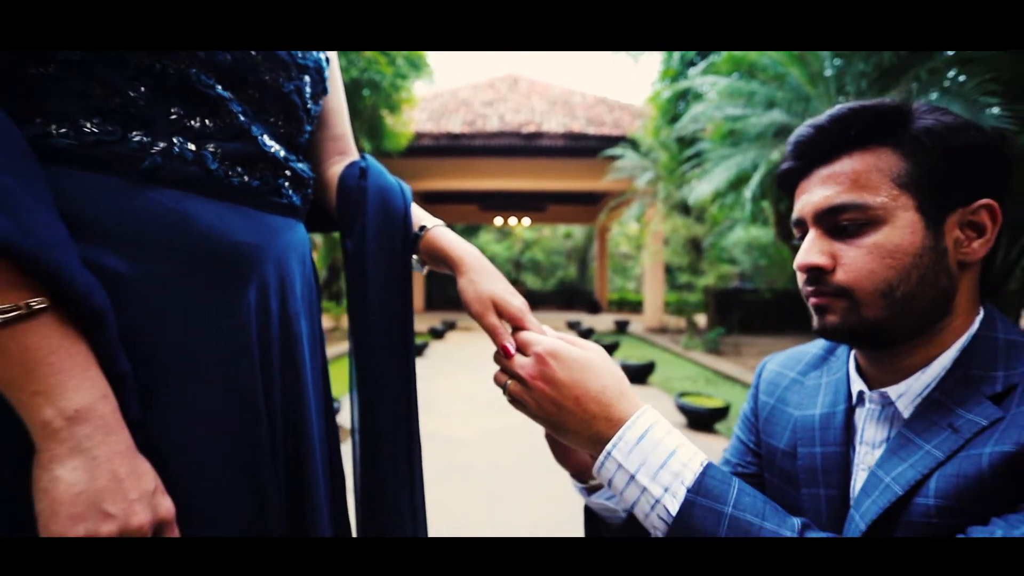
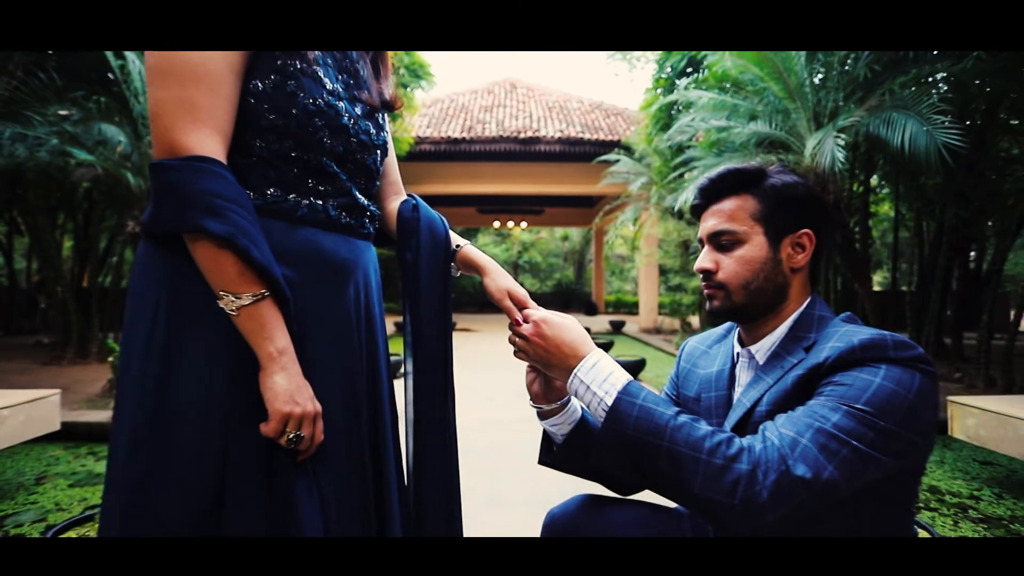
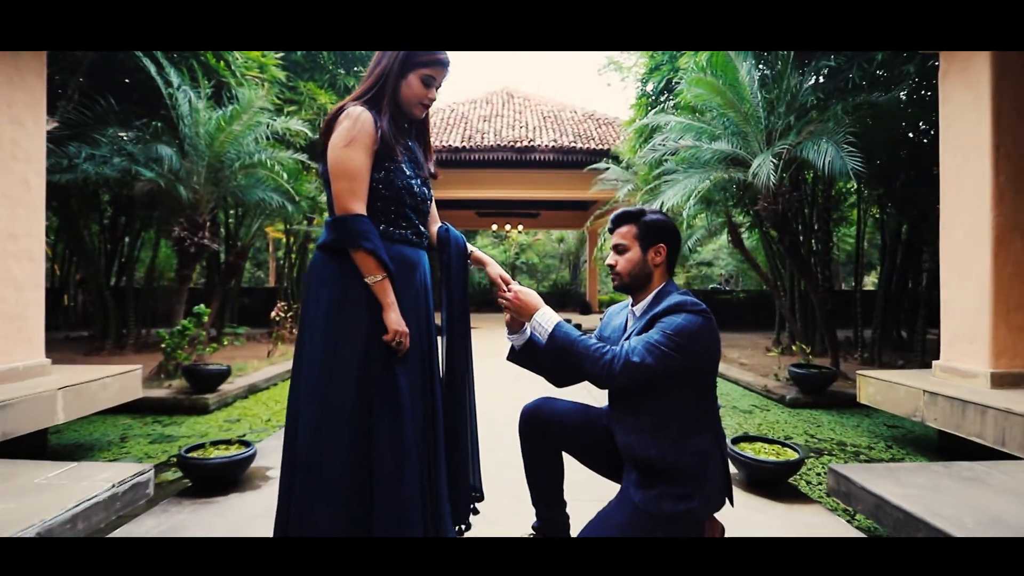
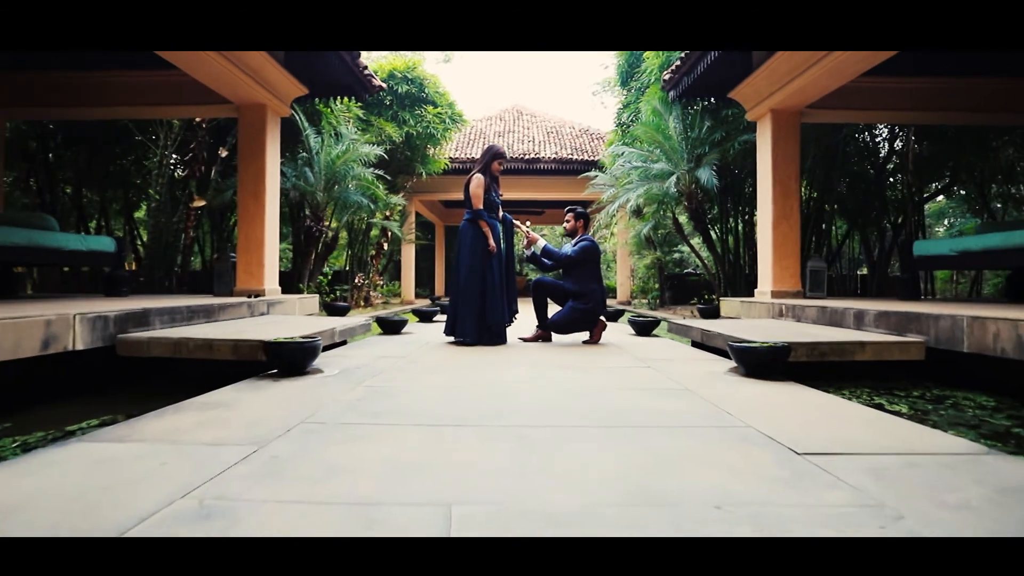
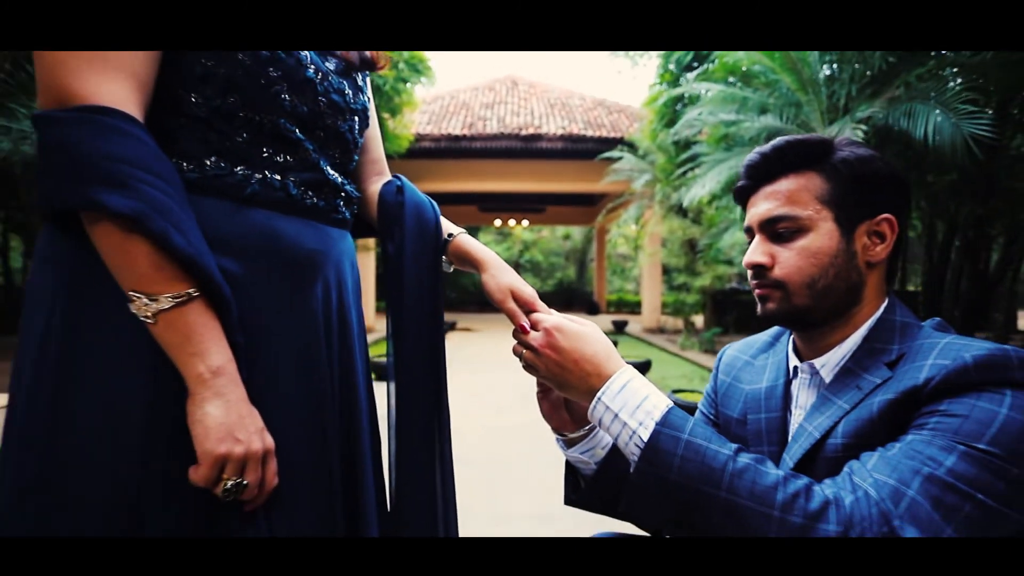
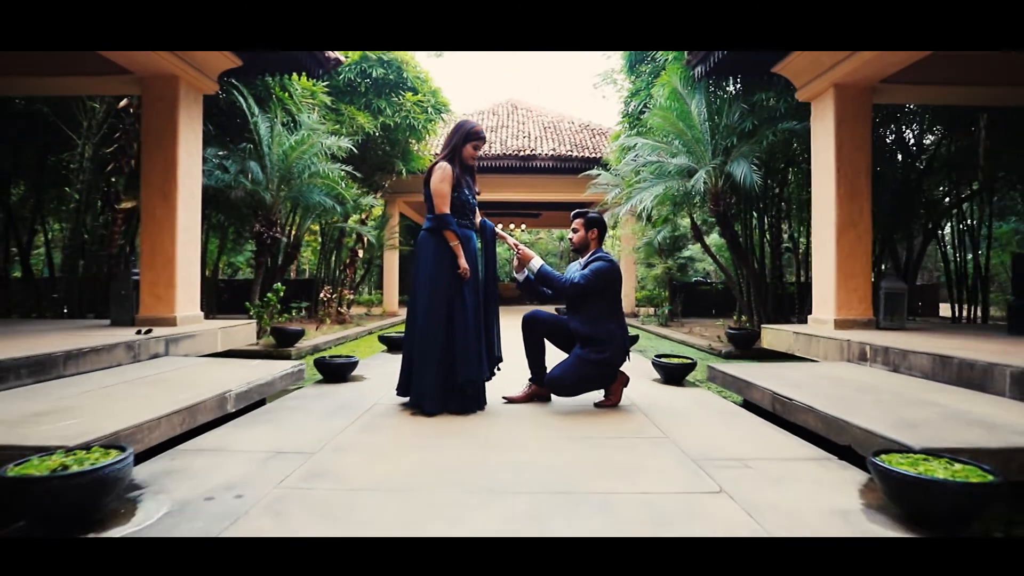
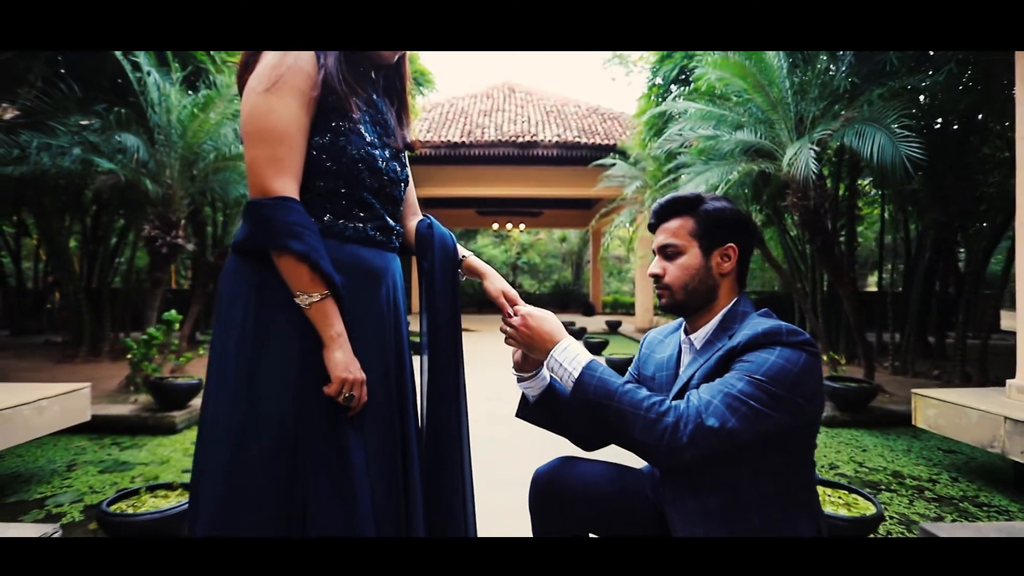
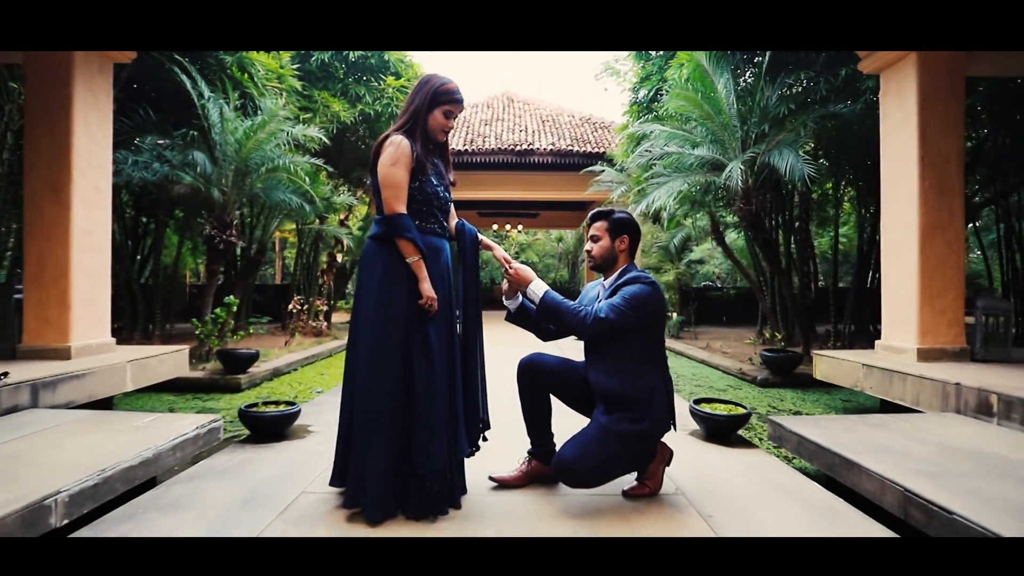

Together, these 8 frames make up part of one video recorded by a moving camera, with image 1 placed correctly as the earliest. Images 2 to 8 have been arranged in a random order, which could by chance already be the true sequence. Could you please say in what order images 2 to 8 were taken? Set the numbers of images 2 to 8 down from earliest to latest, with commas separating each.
5, 2, 7, 3, 8, 6, 4
